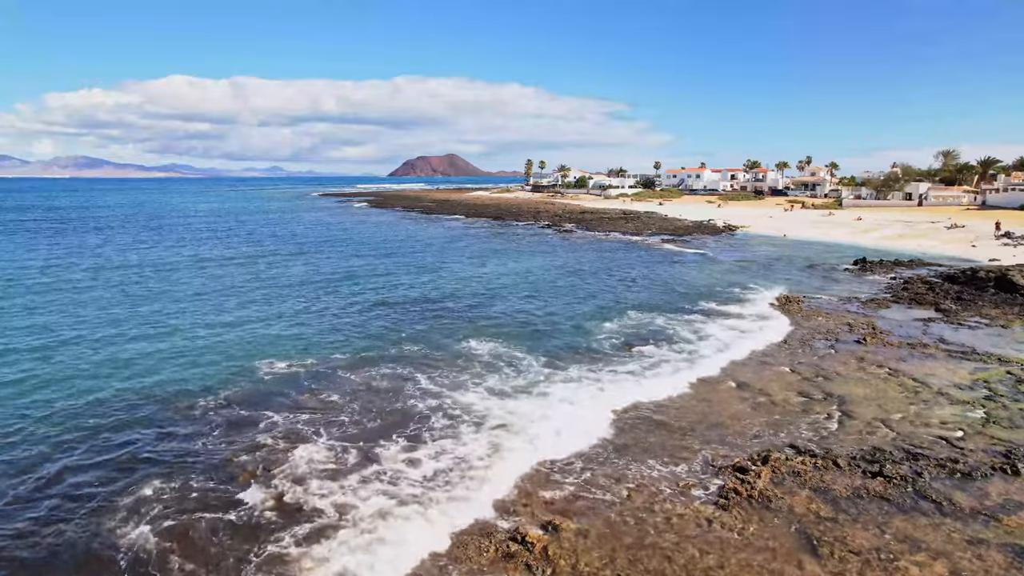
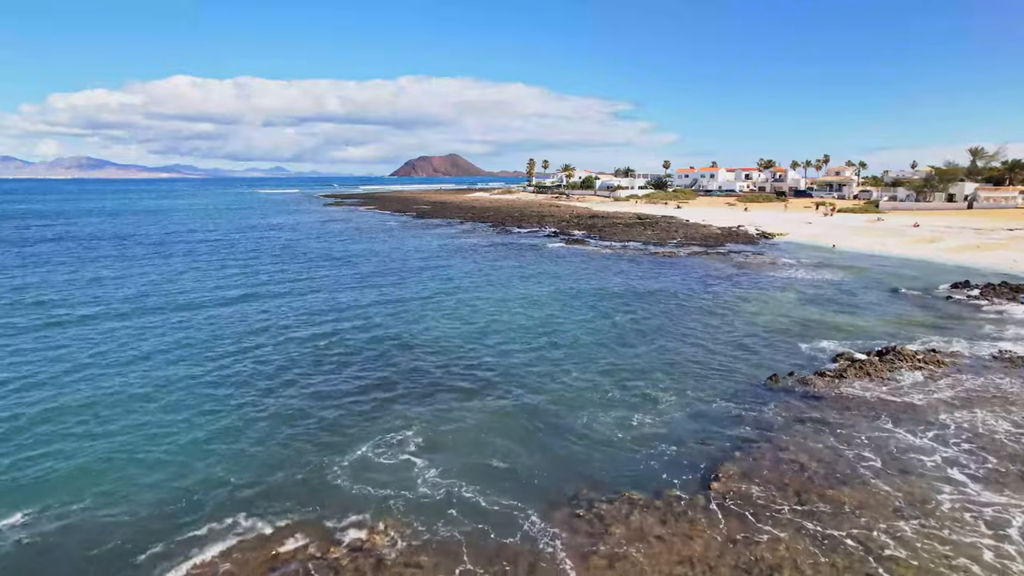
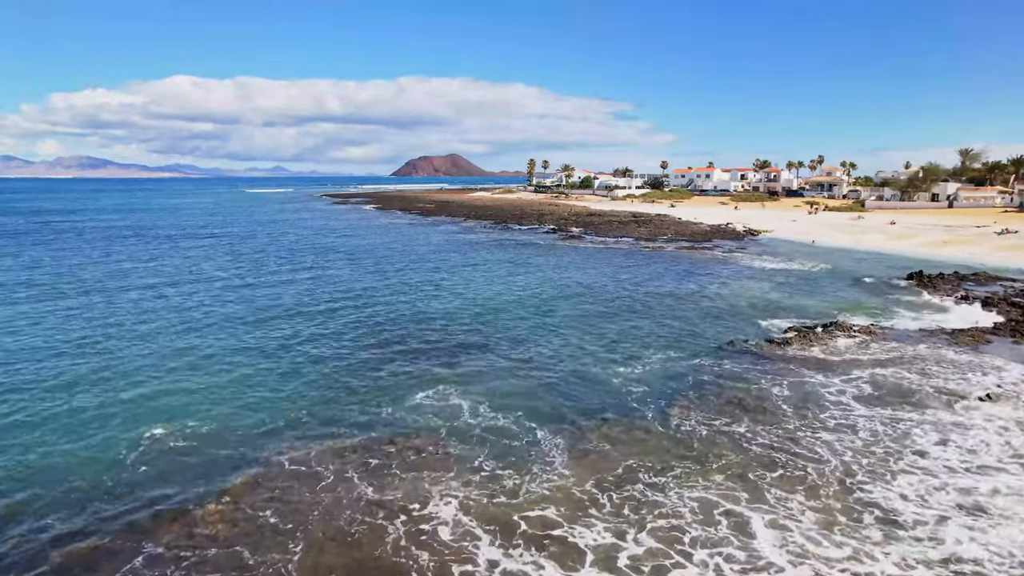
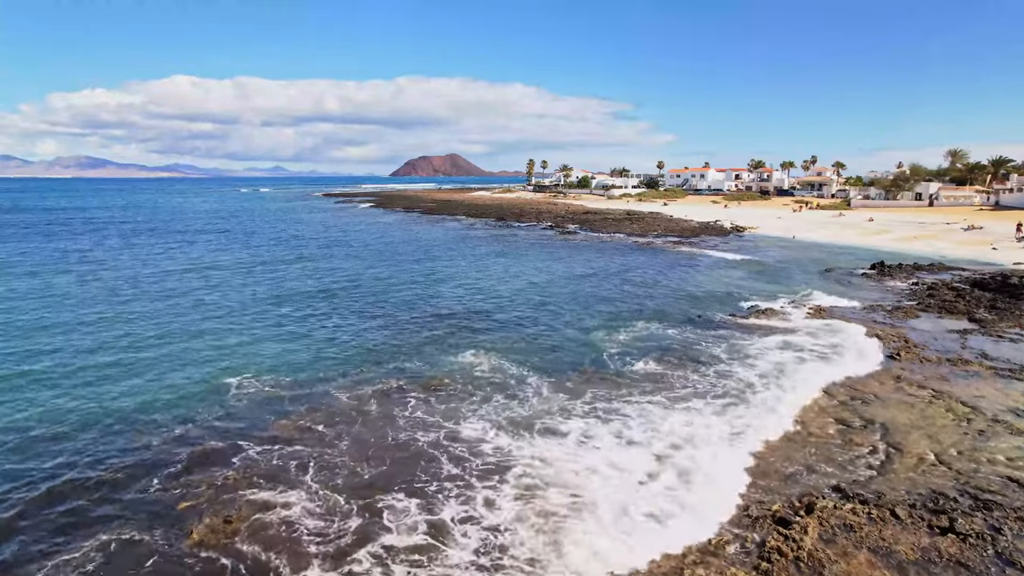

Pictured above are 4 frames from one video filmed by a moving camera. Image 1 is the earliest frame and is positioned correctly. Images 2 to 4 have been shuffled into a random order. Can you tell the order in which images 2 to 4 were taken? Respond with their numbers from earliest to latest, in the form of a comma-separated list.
4, 3, 2
